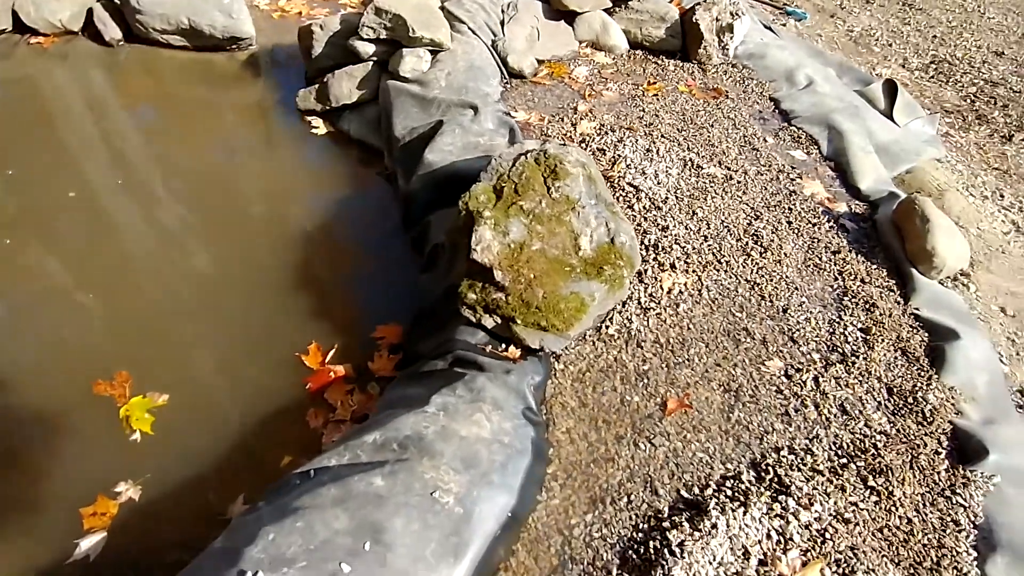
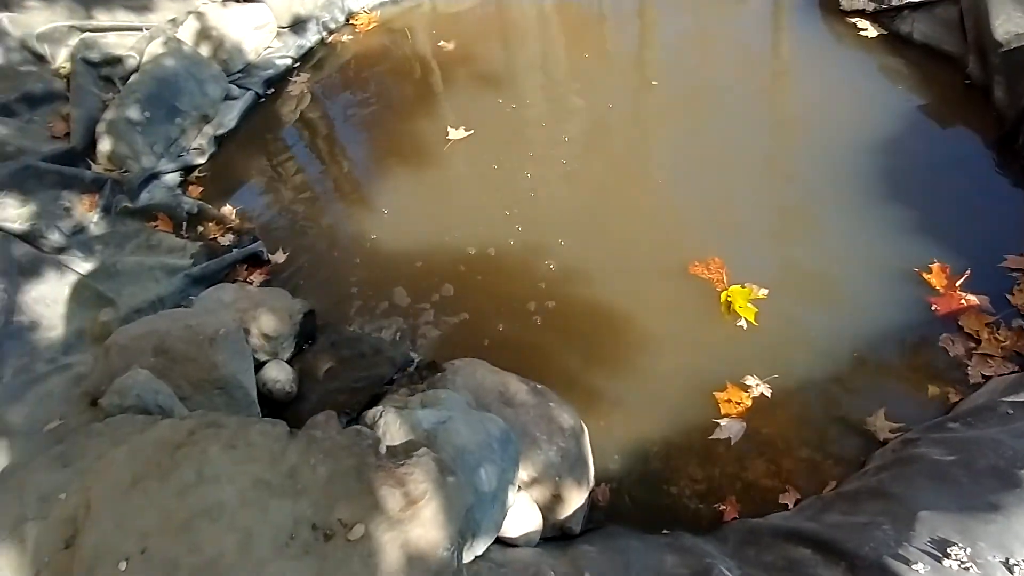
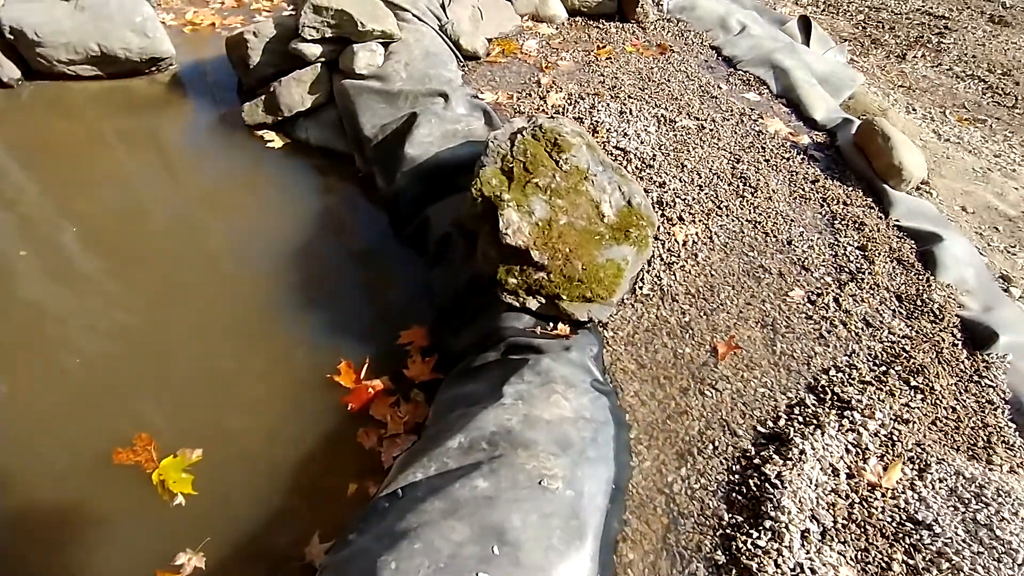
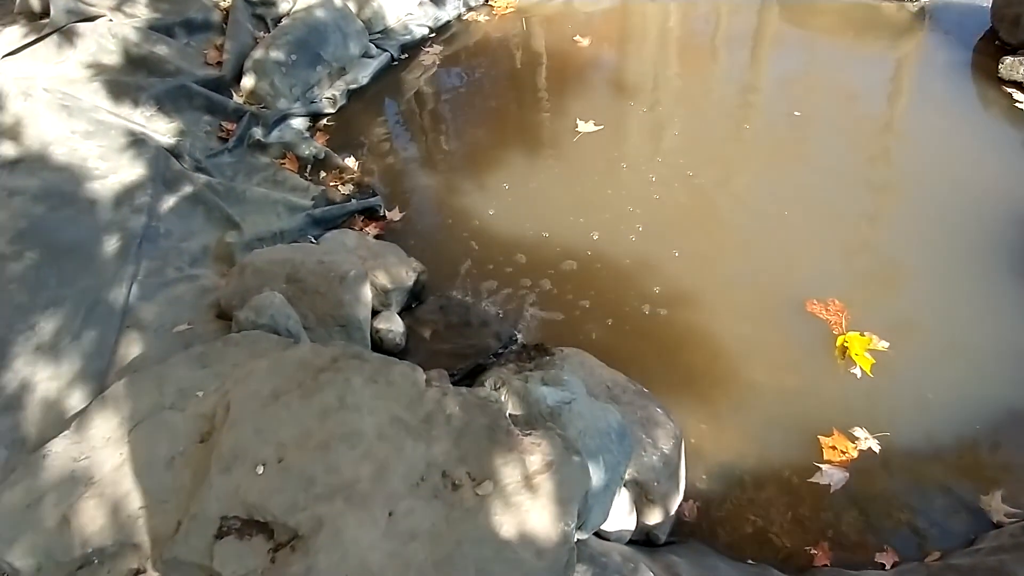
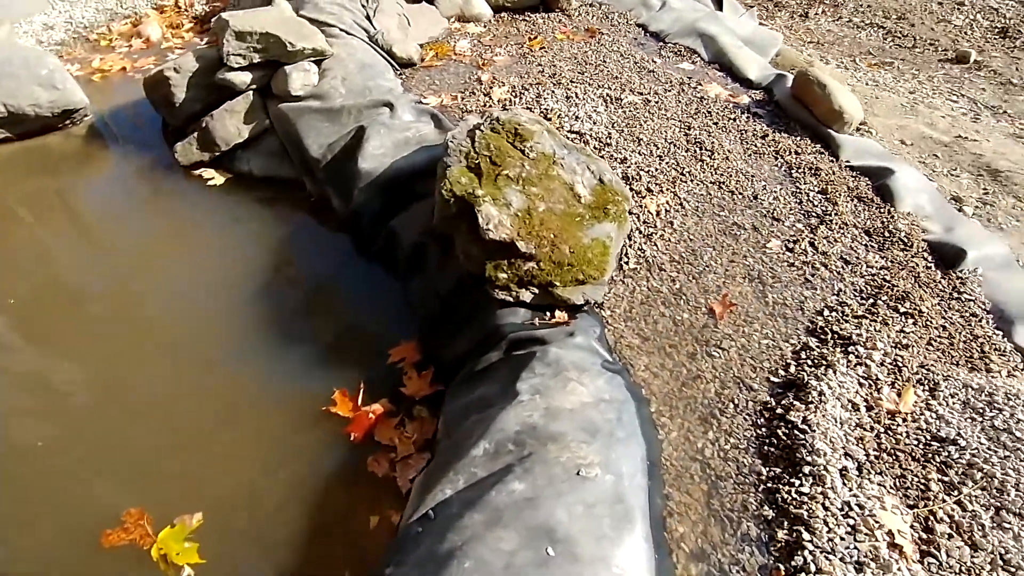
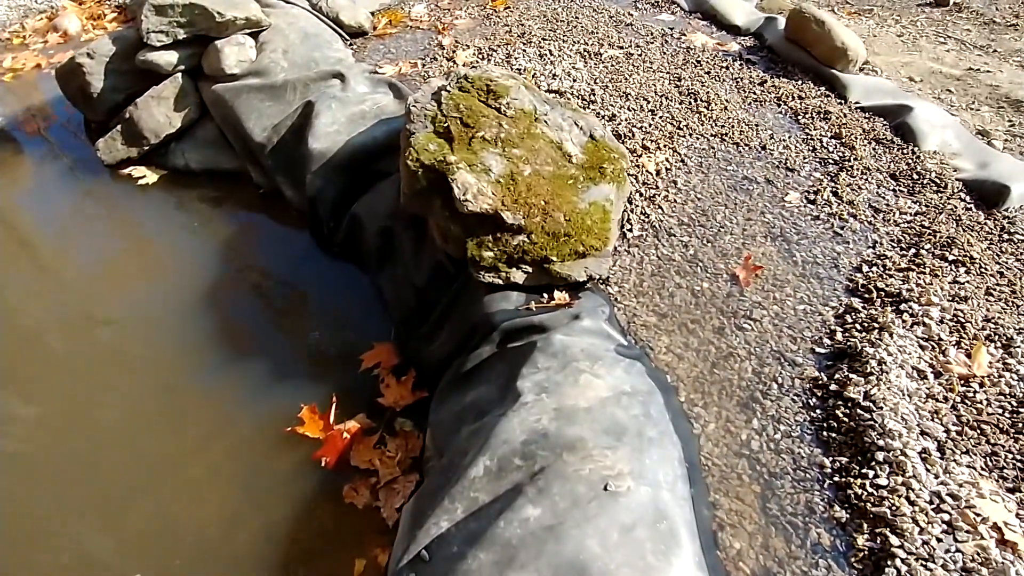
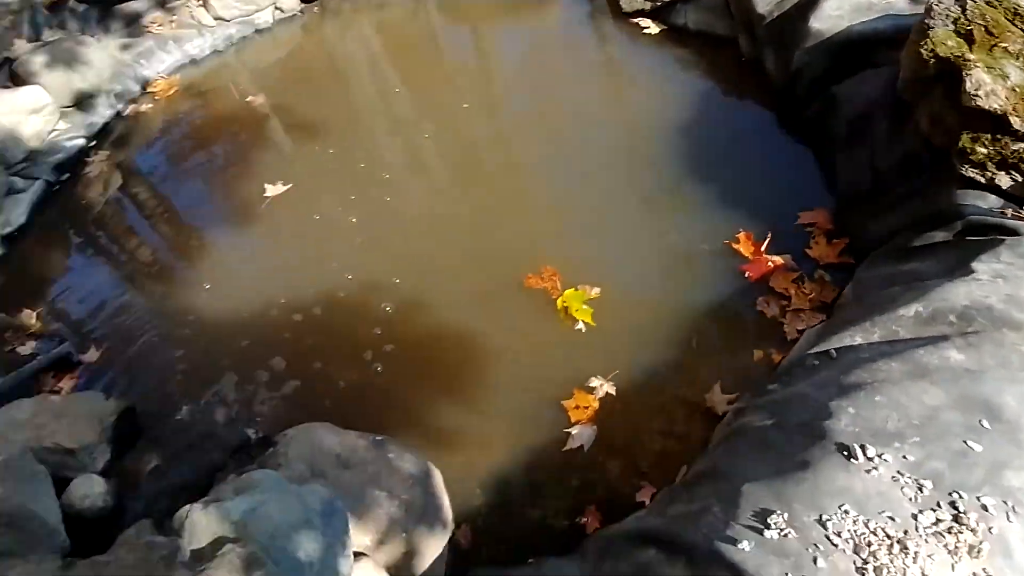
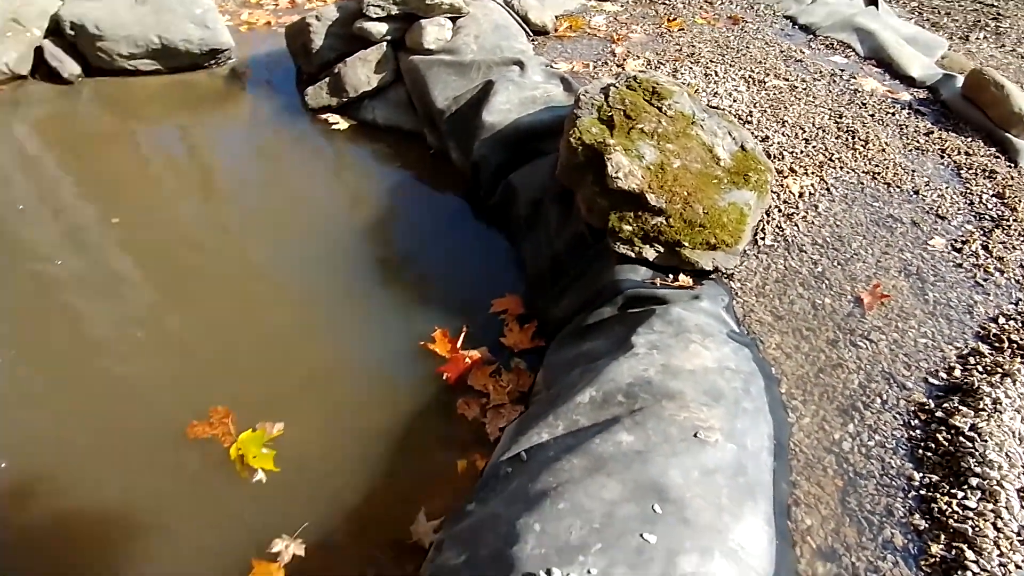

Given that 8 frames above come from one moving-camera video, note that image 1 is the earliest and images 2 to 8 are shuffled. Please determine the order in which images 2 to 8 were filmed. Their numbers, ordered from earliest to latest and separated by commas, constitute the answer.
3, 5, 6, 8, 7, 2, 4
